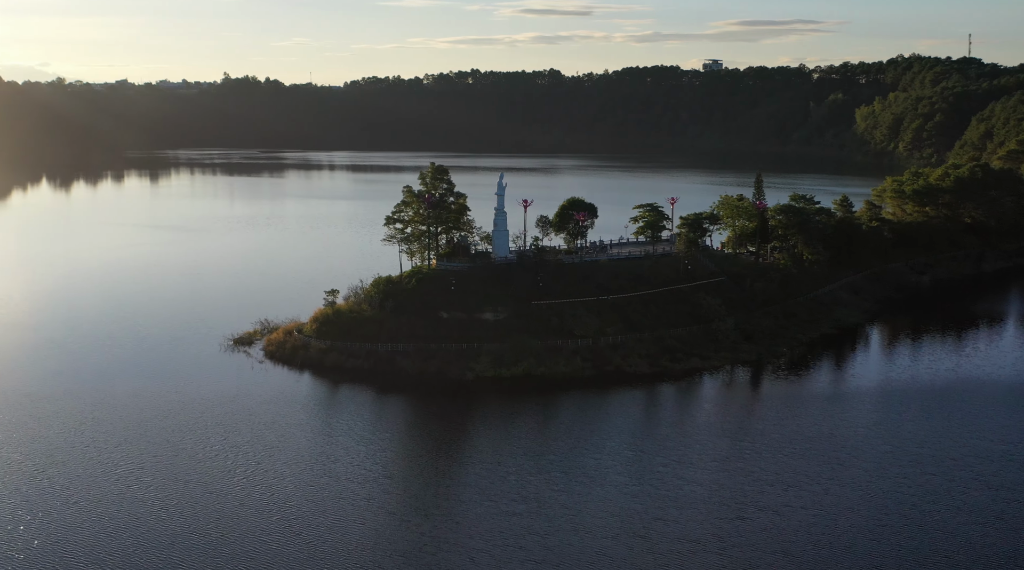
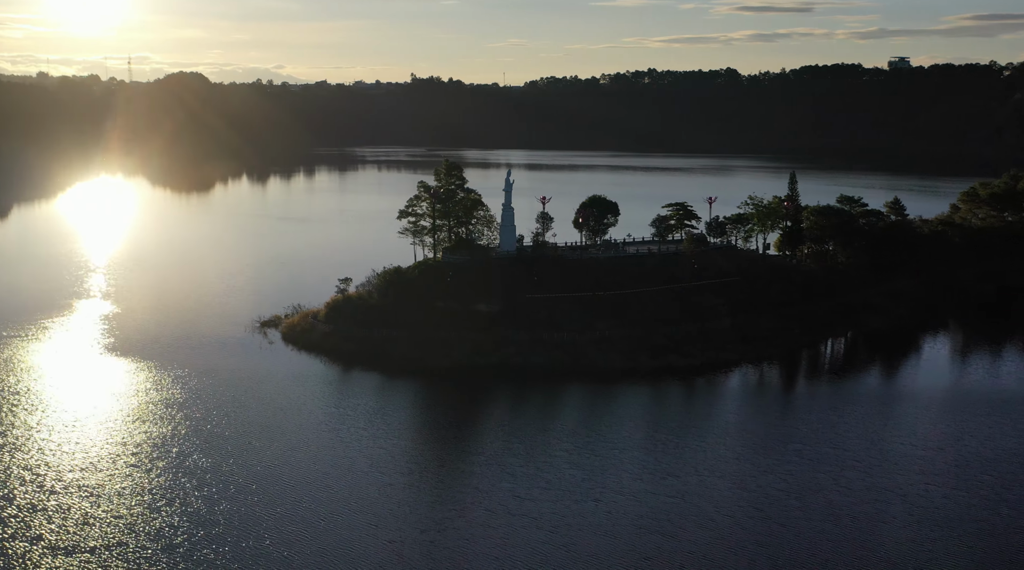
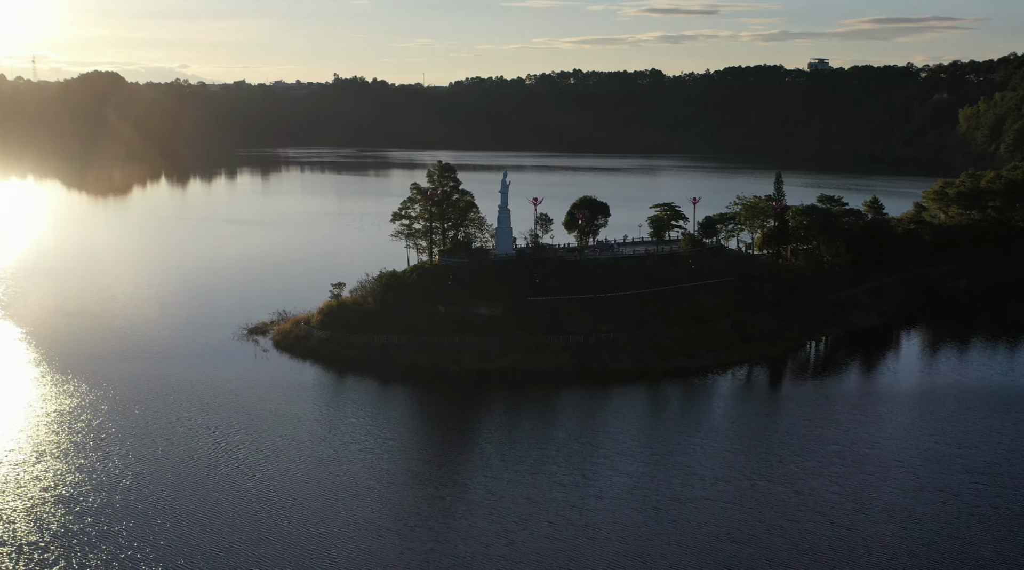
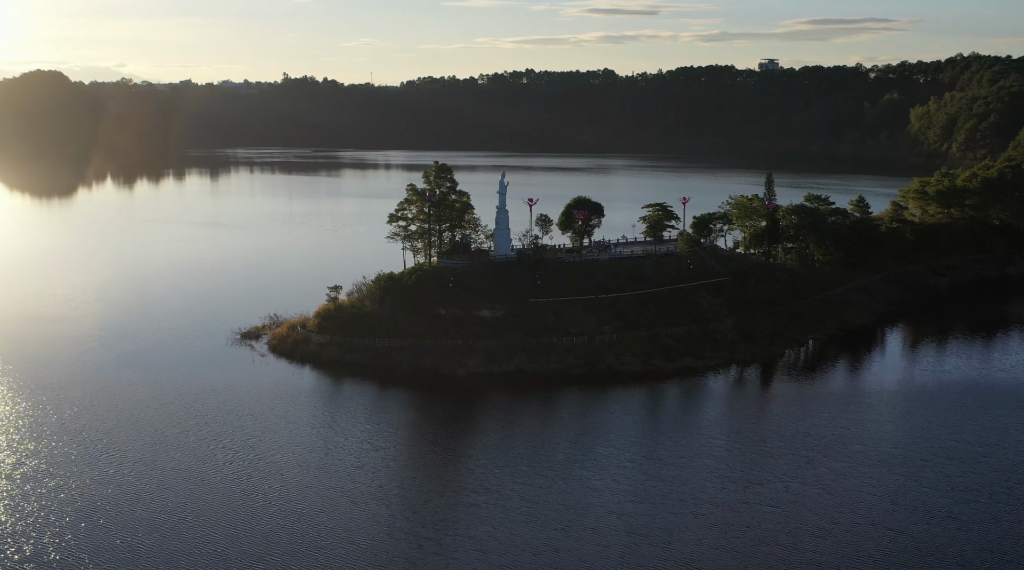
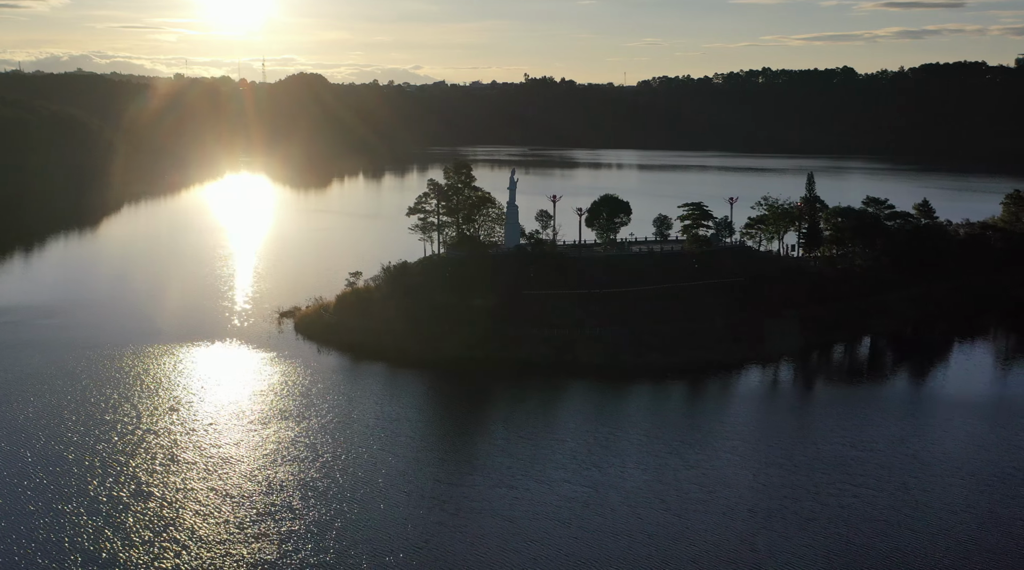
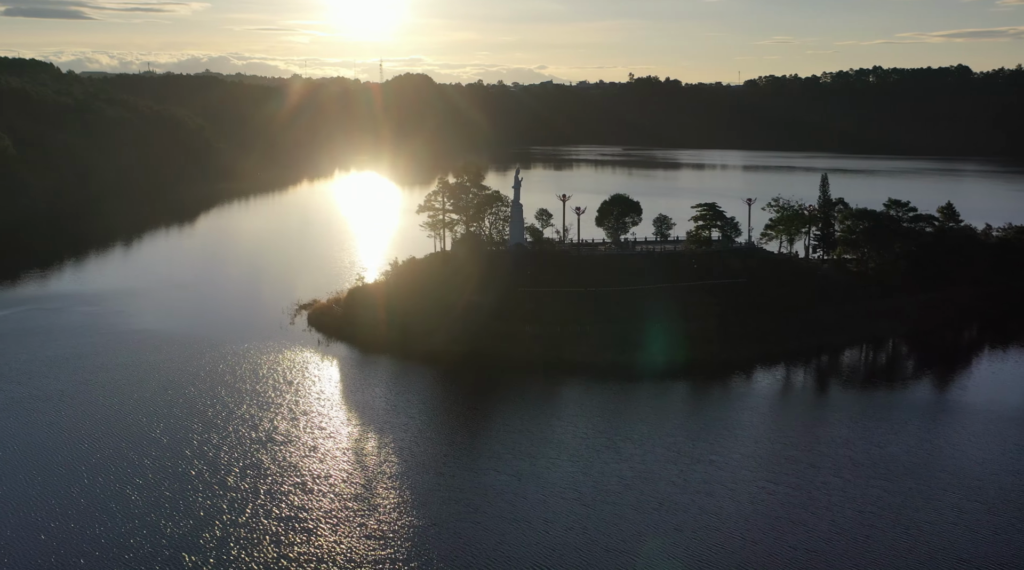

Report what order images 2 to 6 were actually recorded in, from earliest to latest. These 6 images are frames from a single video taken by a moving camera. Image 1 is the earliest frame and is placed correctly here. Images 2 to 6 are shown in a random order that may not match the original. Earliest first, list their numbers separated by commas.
4, 3, 2, 5, 6
